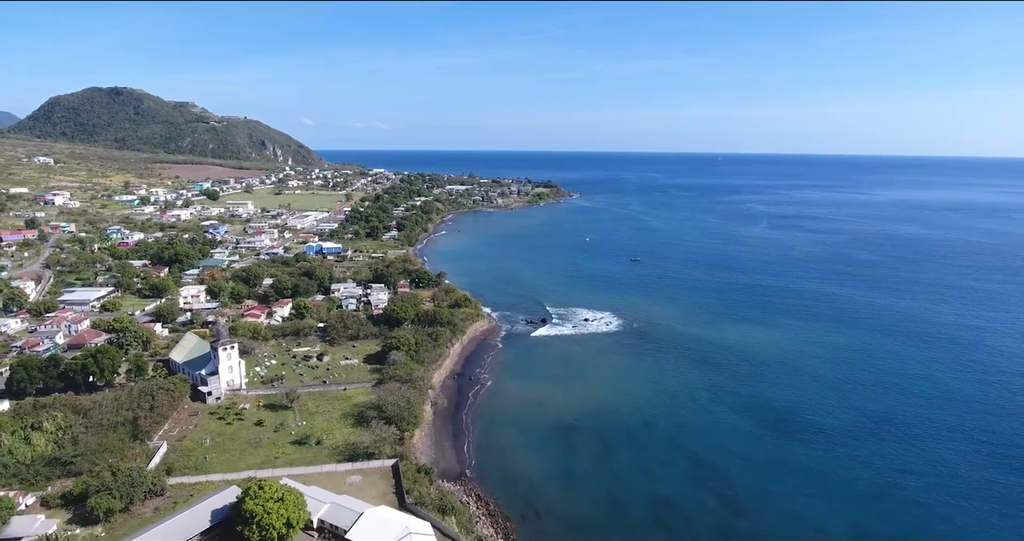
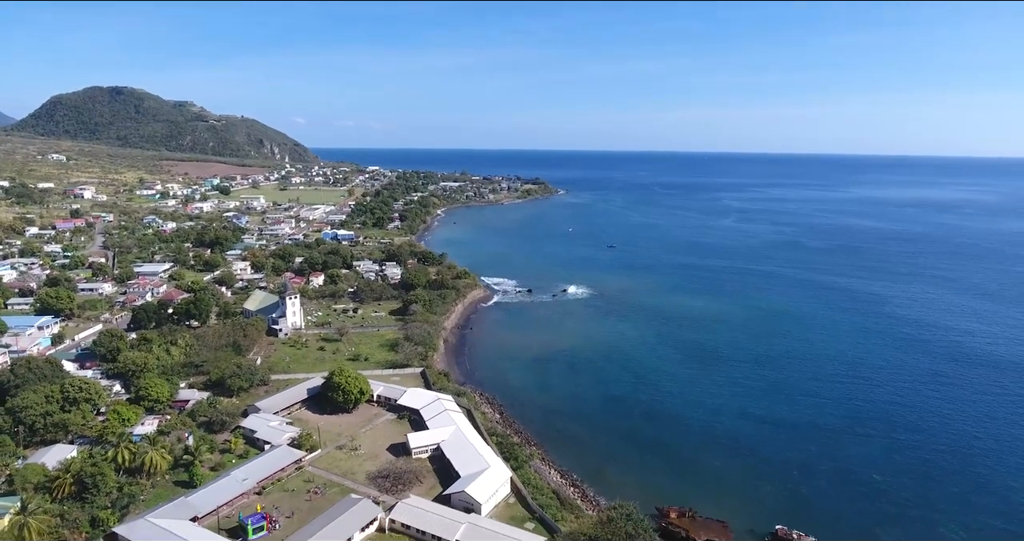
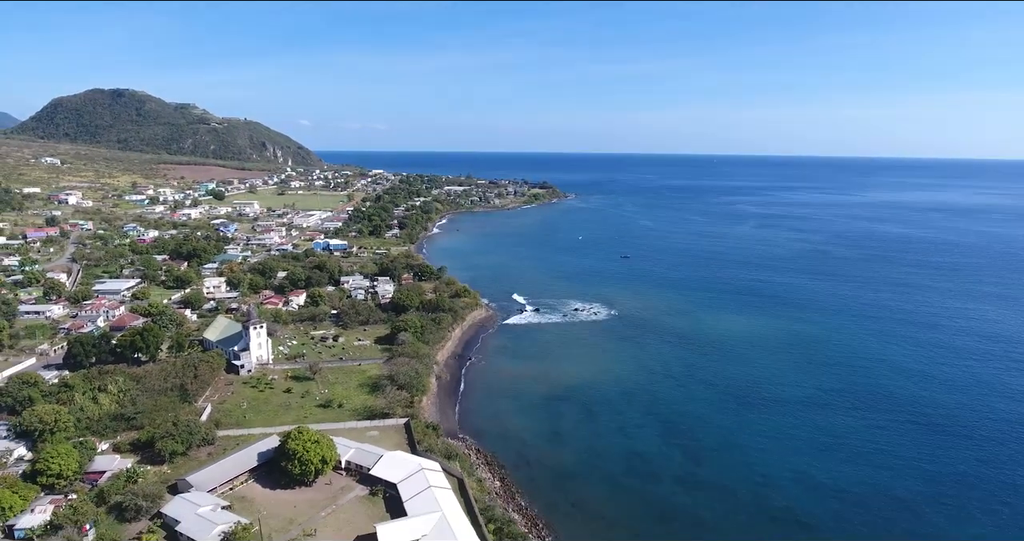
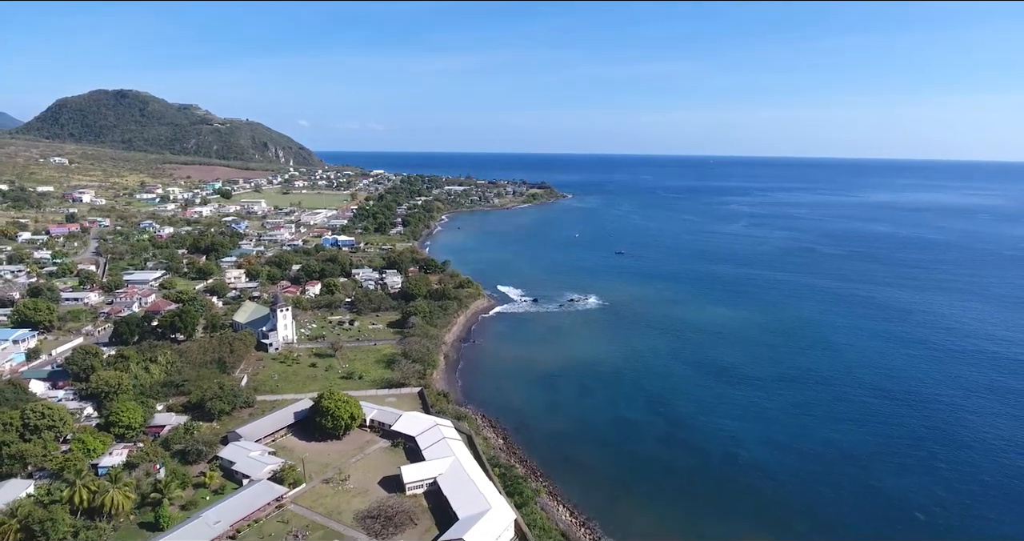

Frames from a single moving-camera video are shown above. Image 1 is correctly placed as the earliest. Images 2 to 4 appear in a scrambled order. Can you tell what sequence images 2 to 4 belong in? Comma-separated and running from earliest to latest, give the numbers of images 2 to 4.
3, 4, 2
